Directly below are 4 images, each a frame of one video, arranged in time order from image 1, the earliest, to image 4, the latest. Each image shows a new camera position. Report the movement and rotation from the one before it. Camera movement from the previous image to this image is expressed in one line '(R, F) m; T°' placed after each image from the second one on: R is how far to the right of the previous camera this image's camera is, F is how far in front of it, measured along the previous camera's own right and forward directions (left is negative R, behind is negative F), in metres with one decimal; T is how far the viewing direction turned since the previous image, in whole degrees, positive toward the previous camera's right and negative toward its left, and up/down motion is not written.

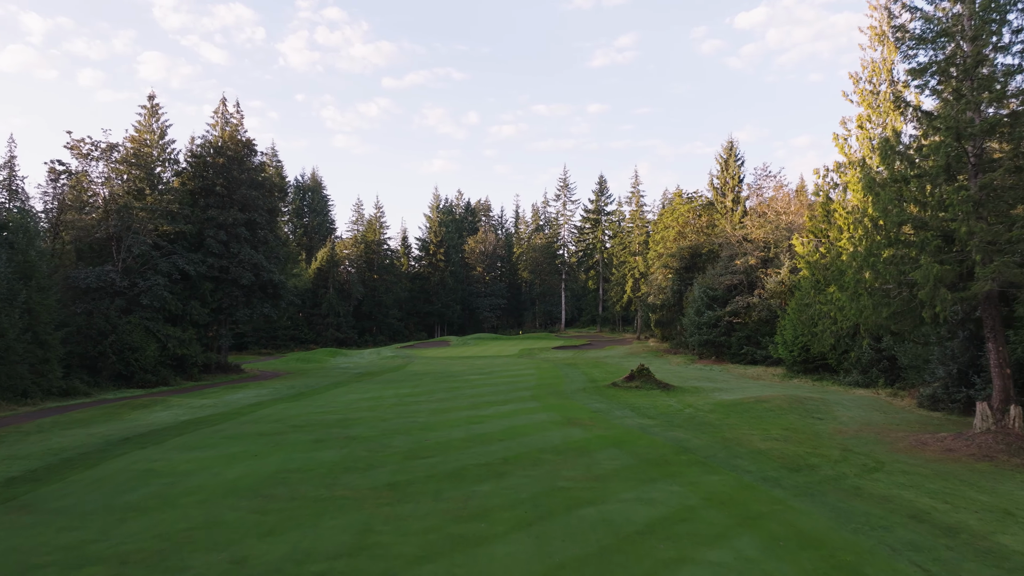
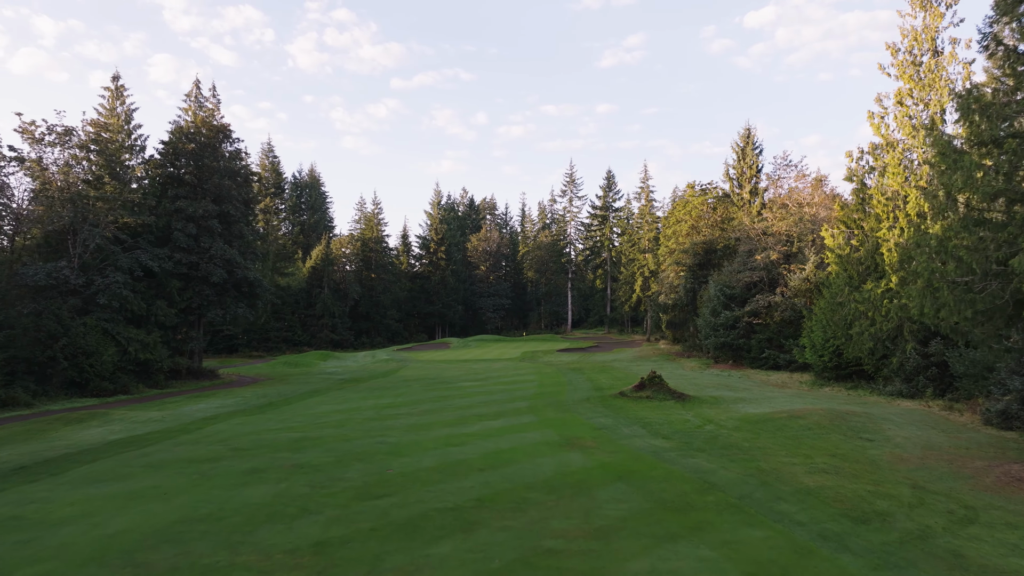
(+0.3, +1.9) m; -1°
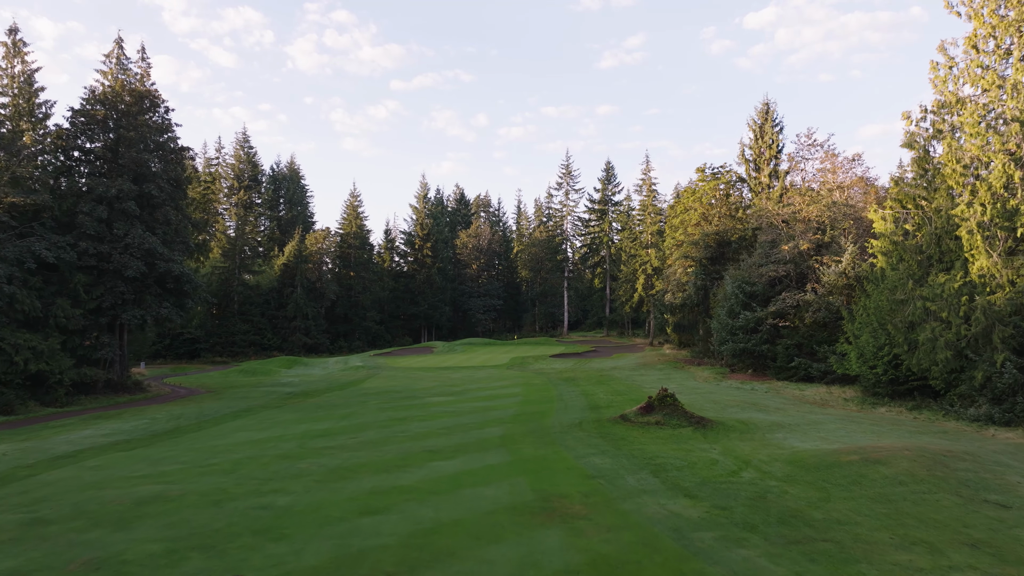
(+0.4, +3.3) m; 0°
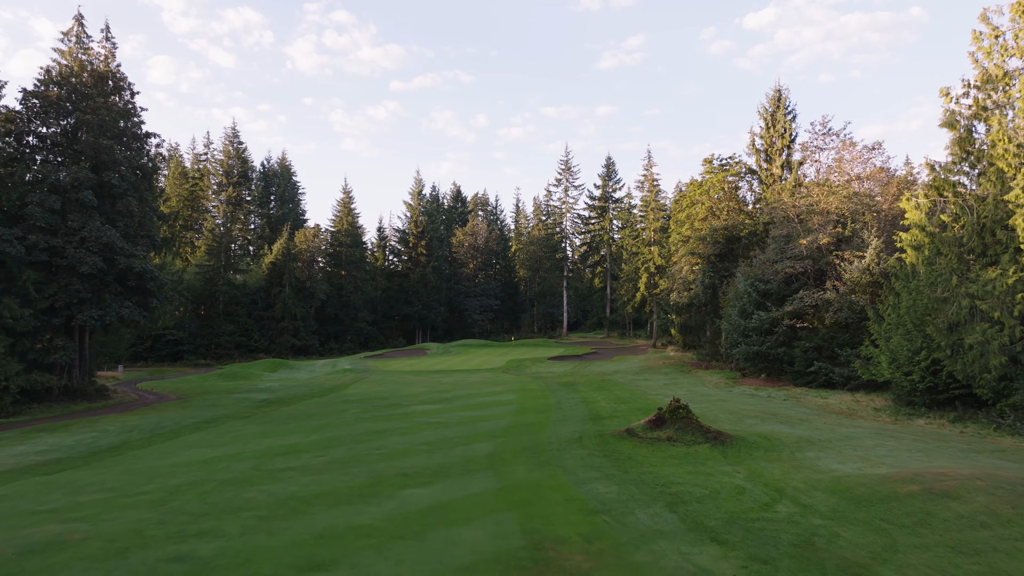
(+0.1, +1.4) m; 0°
